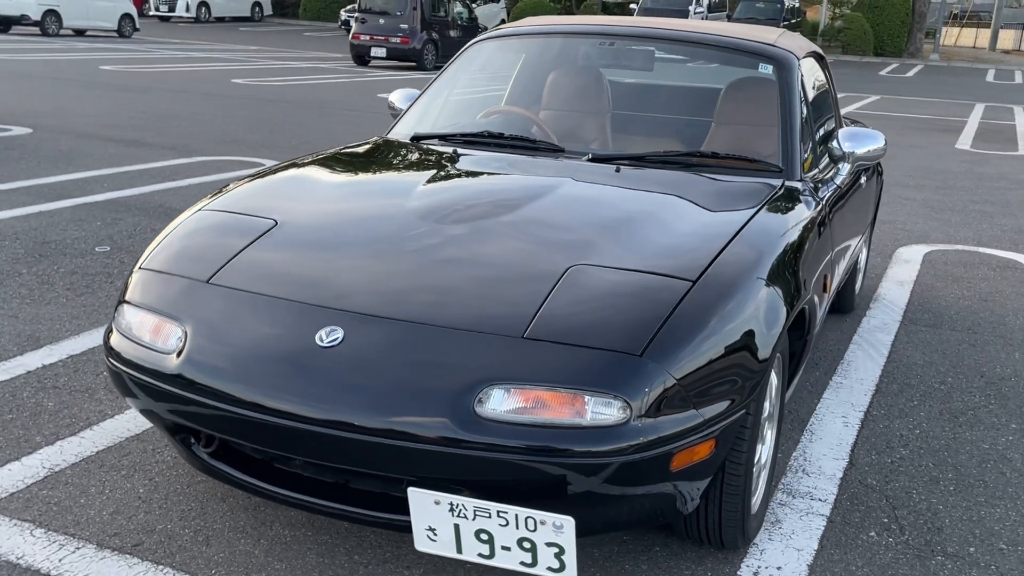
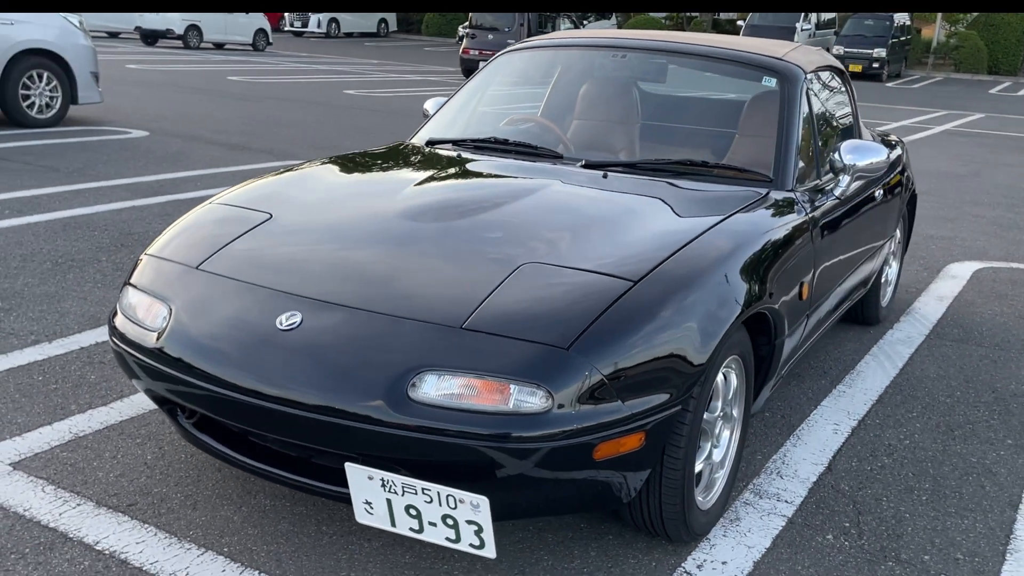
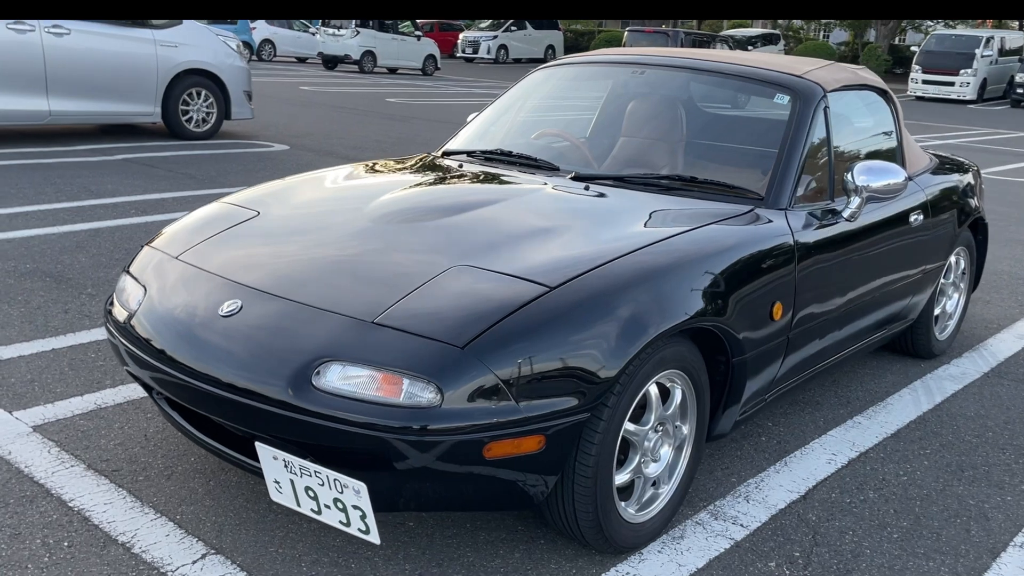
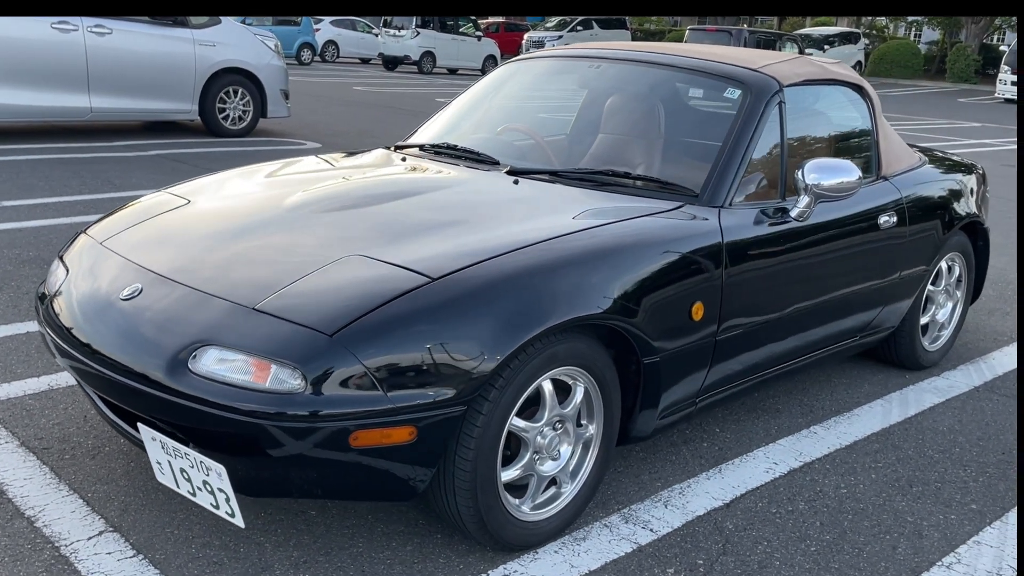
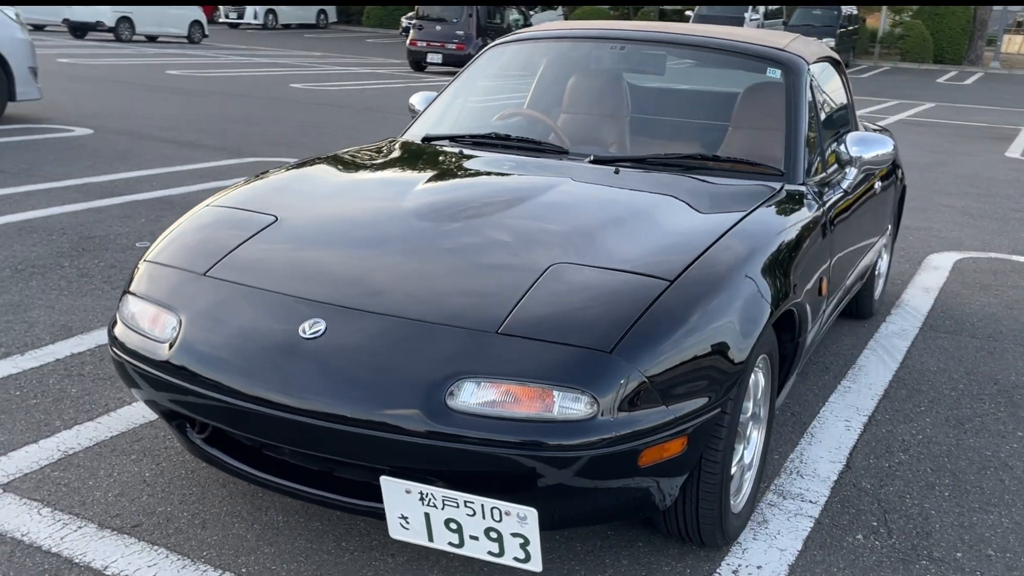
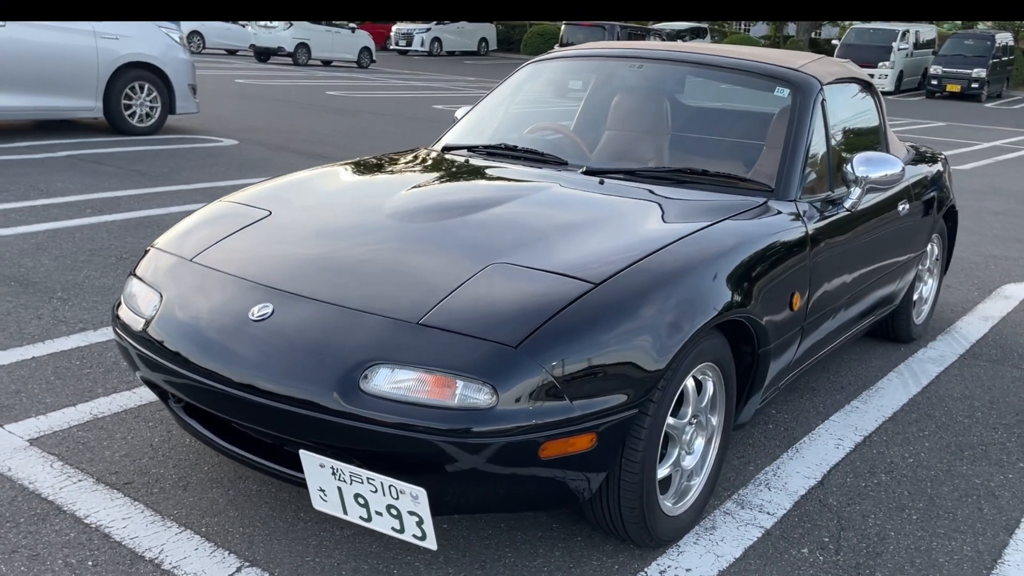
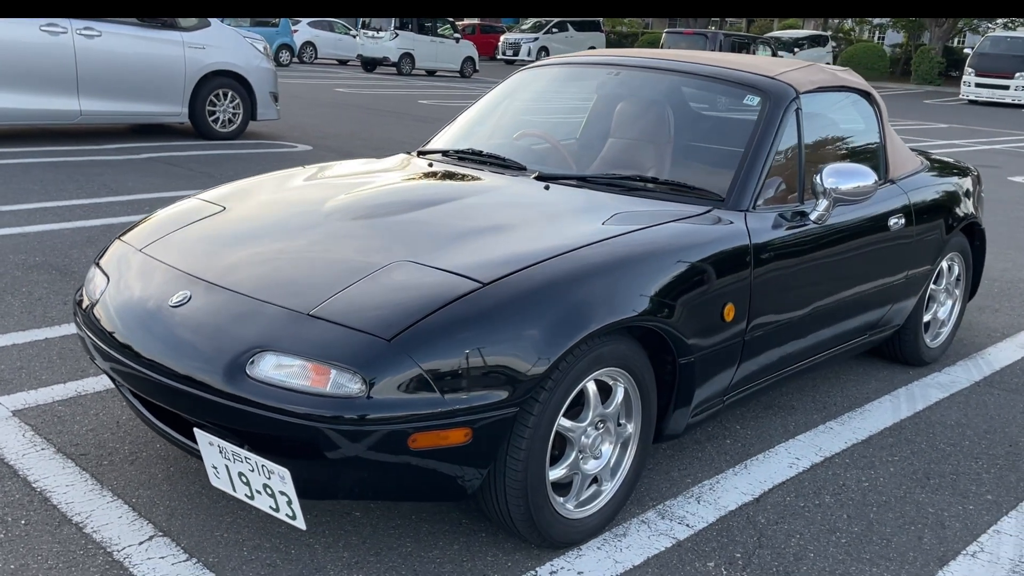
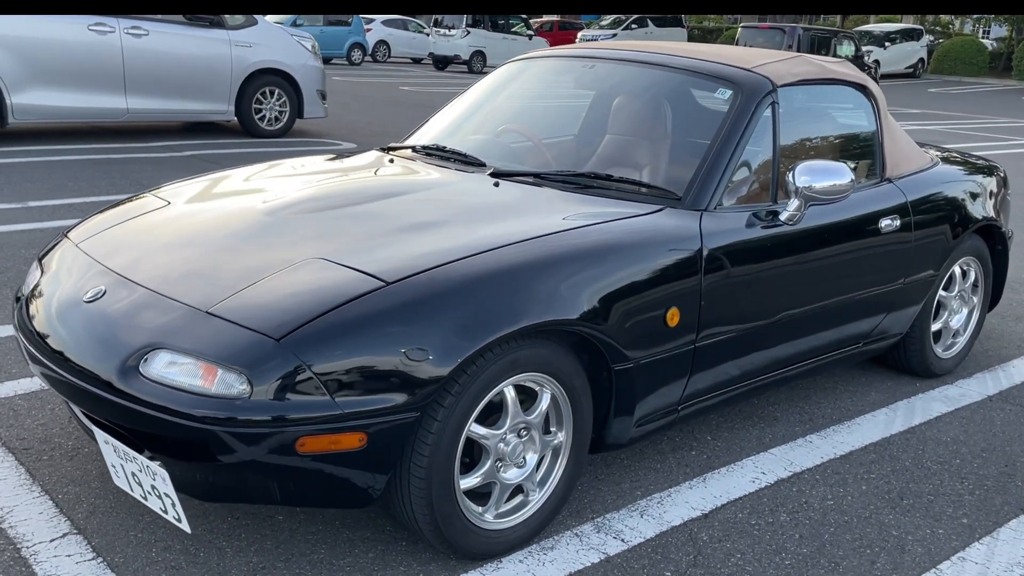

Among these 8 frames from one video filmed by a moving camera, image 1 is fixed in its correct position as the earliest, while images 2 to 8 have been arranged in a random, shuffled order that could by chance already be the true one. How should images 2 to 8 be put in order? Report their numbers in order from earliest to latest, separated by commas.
5, 2, 6, 3, 7, 4, 8
